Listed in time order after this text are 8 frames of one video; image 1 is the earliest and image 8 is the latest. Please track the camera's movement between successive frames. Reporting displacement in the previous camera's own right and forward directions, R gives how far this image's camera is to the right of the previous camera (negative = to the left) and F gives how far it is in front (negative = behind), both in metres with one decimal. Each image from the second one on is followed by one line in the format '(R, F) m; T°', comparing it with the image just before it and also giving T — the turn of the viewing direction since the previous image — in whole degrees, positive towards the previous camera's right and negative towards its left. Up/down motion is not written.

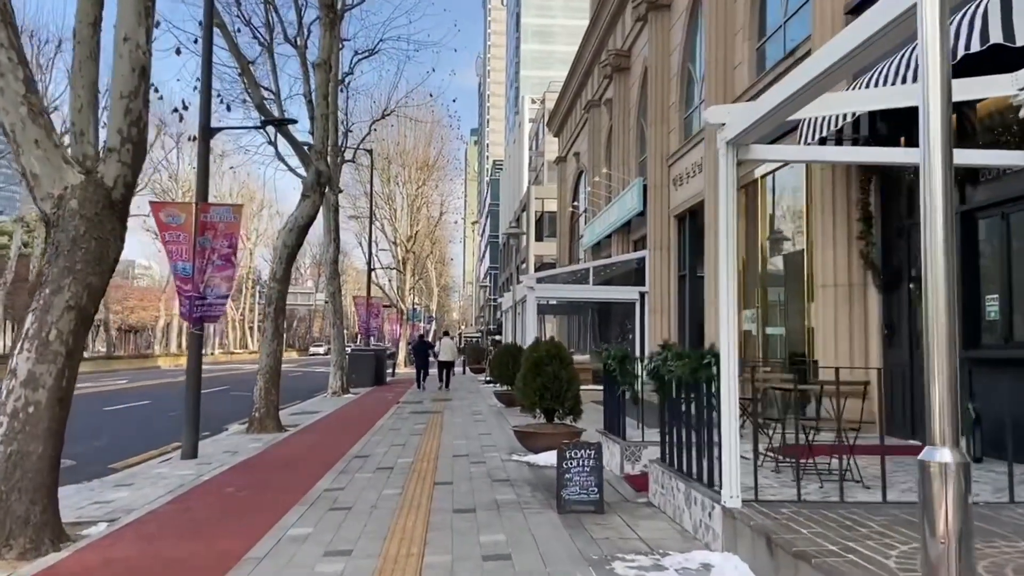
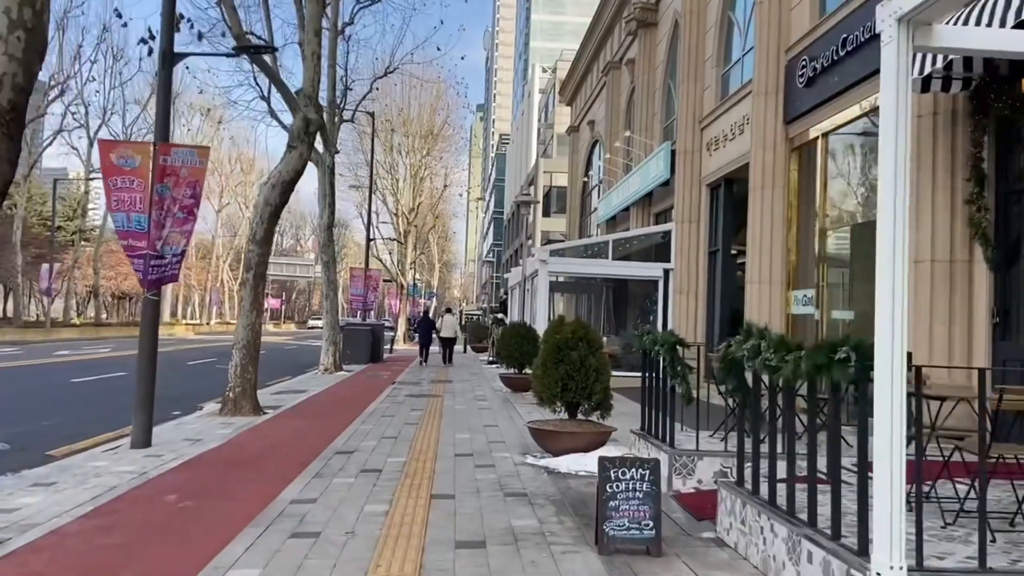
(-0.2, +2.0) m; 0°
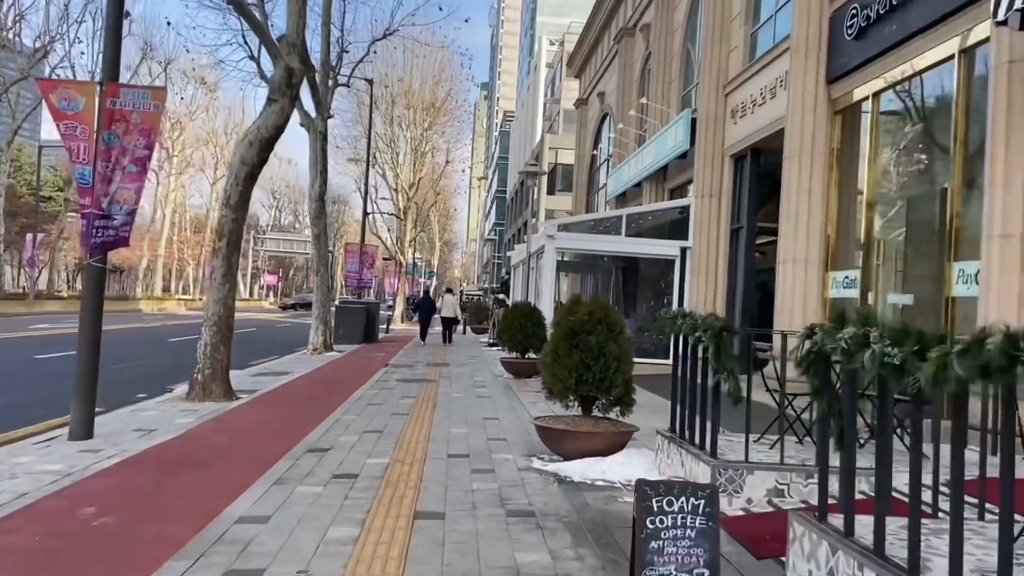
(-0.1, +1.4) m; 0°
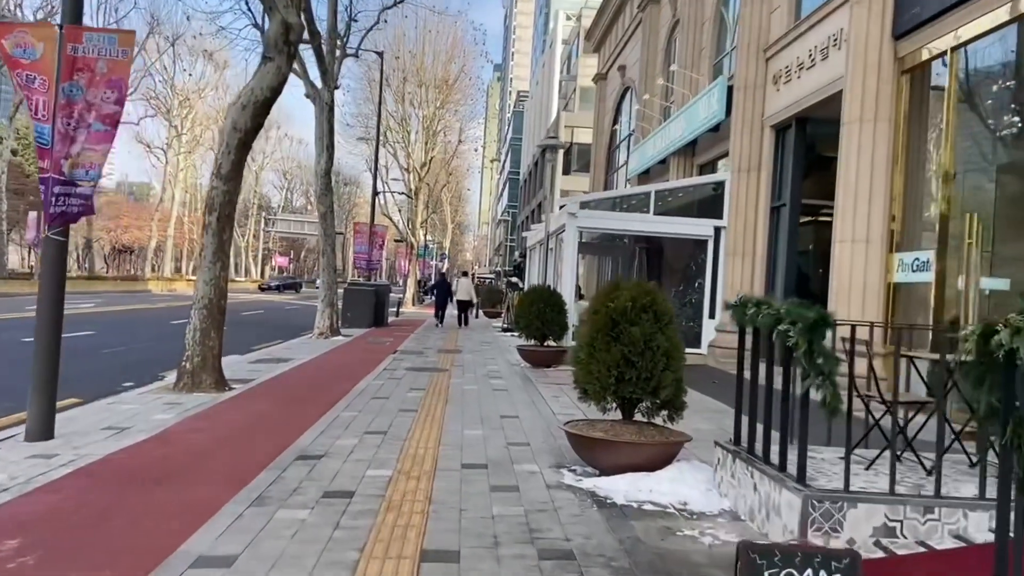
(-0.1, +1.3) m; -1°
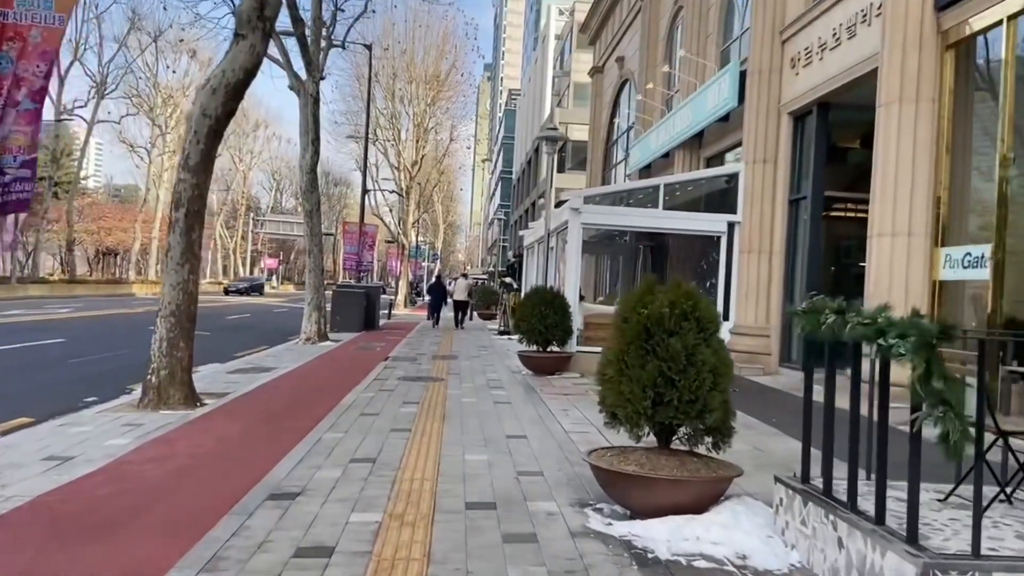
(-0.1, +1.1) m; +1°
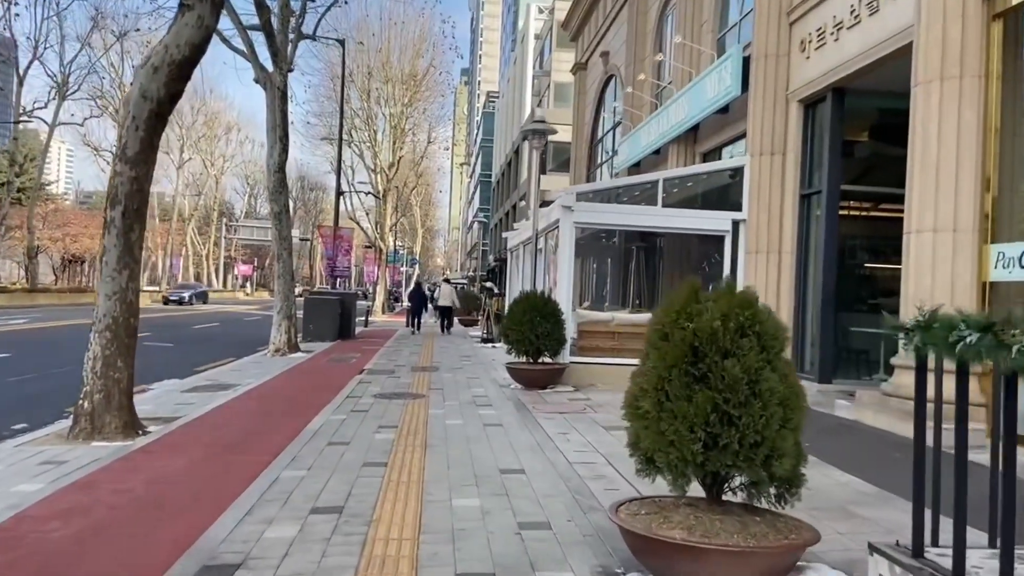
(-0.1, +1.3) m; +2°
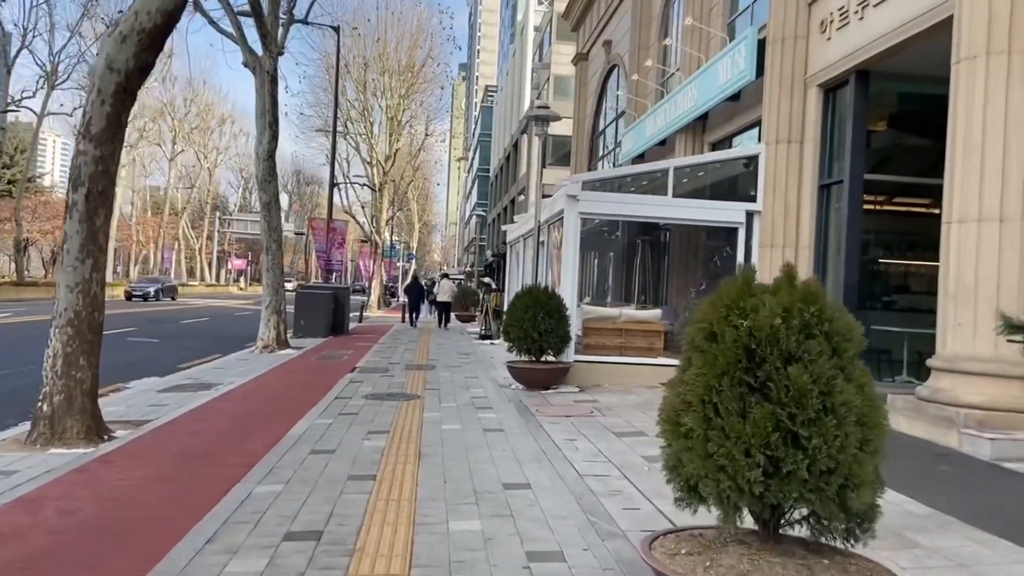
(-0.1, +0.8) m; 0°
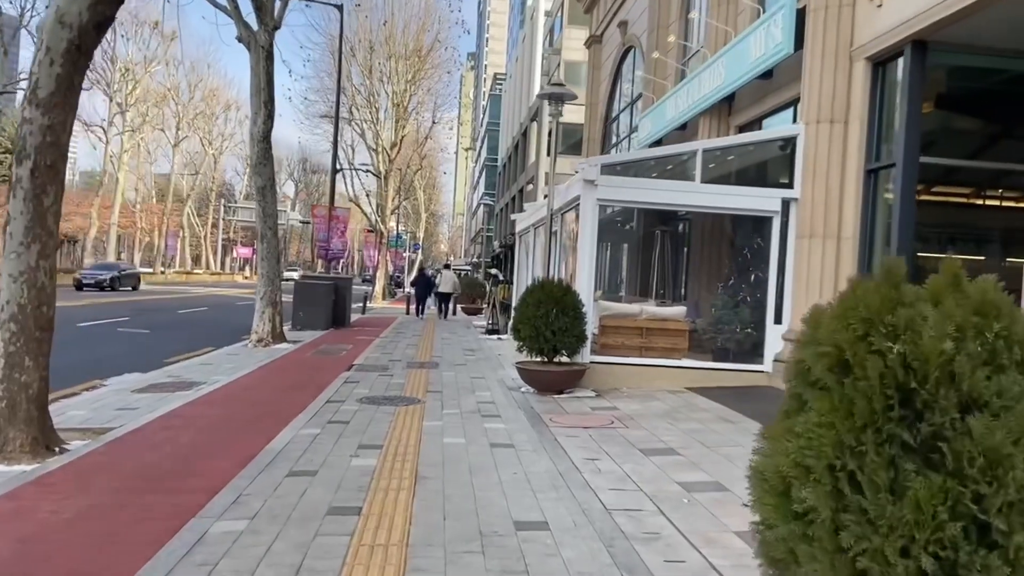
(-0.1, +1.1) m; -1°
